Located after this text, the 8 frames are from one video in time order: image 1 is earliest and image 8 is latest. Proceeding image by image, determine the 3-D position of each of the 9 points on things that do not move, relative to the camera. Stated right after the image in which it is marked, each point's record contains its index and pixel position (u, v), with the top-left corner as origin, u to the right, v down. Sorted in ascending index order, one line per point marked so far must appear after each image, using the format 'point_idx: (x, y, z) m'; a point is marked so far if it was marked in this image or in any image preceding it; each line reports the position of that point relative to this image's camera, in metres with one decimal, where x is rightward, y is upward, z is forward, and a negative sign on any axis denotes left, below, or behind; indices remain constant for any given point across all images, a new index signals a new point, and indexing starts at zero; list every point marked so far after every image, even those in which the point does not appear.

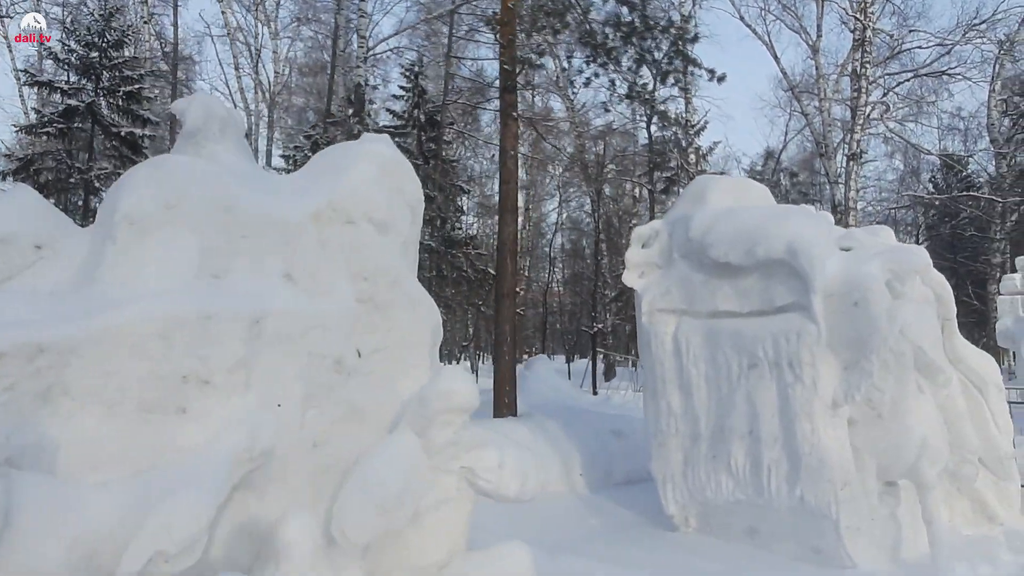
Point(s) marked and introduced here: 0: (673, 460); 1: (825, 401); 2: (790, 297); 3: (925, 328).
0: (+1.4, -1.5, +5.9) m
1: (+2.3, -0.8, +5.0) m
2: (+2.2, -0.1, +5.3) m
3: (+3.2, -0.3, +5.2) m
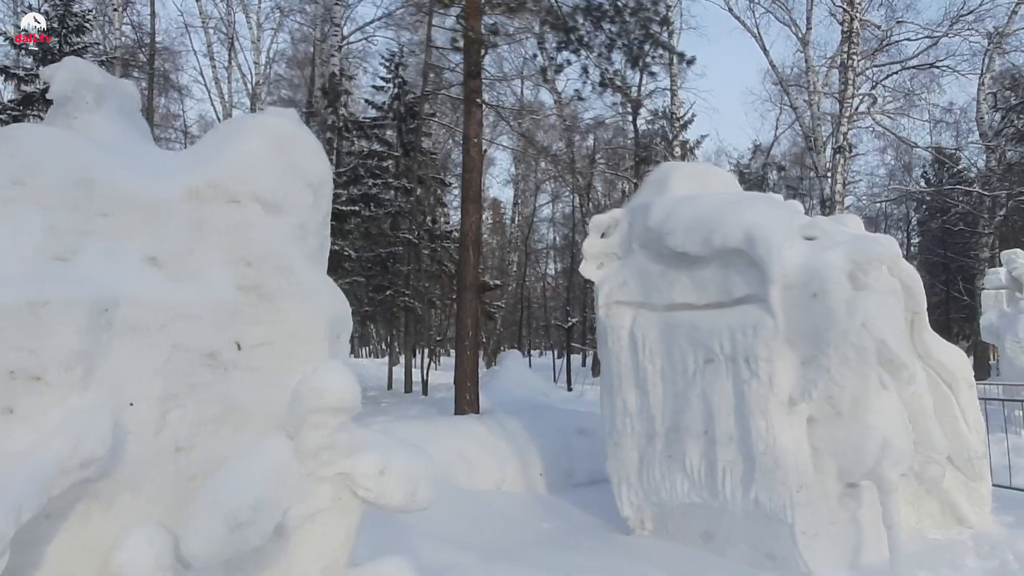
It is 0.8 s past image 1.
0: (+1.0, -1.4, +5.6) m
1: (+1.9, -0.8, +4.7) m
2: (+1.8, 0.0, +5.1) m
3: (+2.8, -0.2, +4.9) m
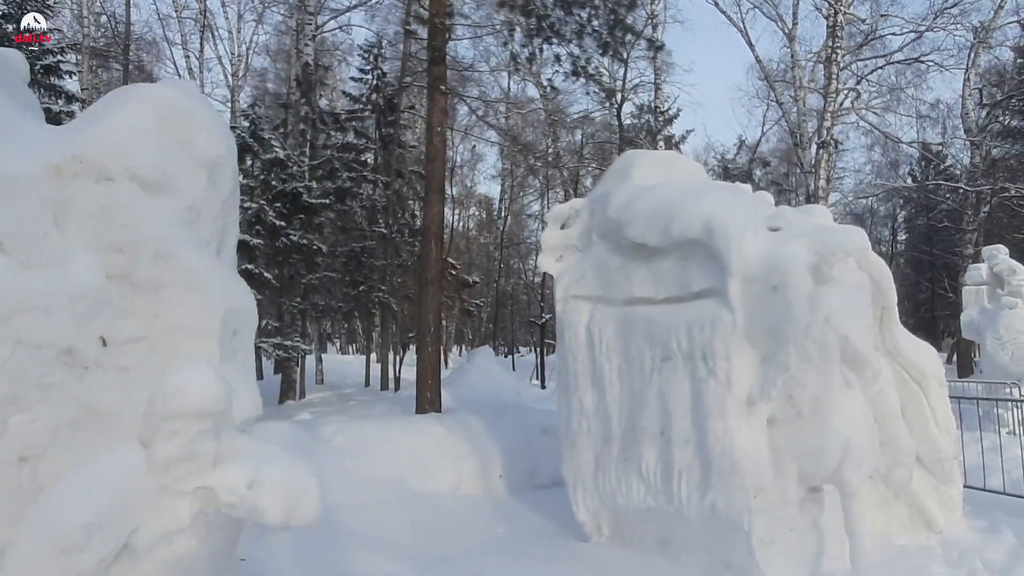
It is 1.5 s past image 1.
0: (+0.6, -1.4, +5.4) m
1: (+1.5, -0.7, +4.5) m
2: (+1.4, 0.0, +4.8) m
3: (+2.4, -0.2, +4.6) m
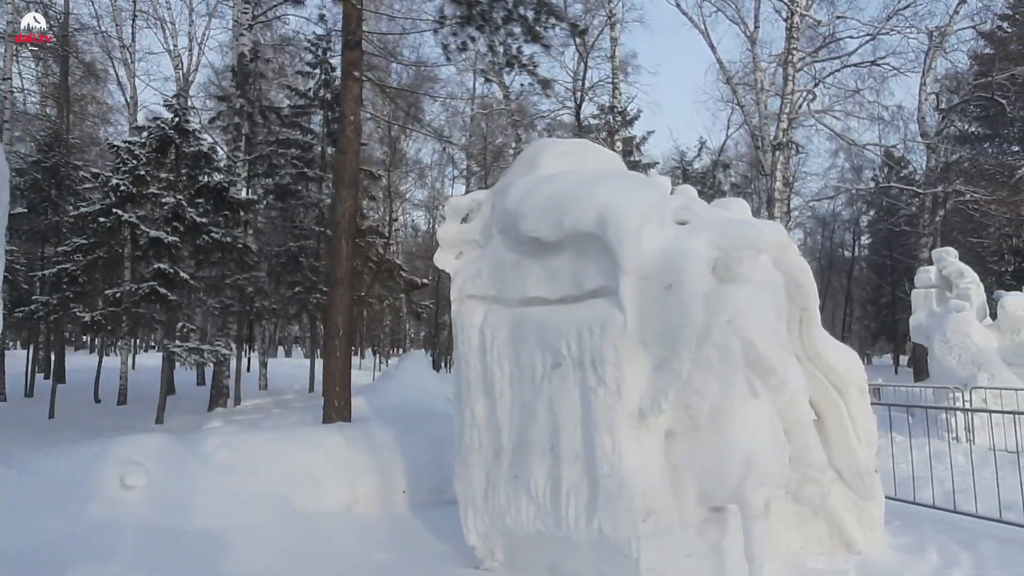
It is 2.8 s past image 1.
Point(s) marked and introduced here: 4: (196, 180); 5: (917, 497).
0: (-0.3, -1.4, +4.9) m
1: (+0.7, -0.7, +4.0) m
2: (+0.6, +0.1, +4.3) m
3: (+1.6, -0.2, +4.2) m
4: (-6.0, +2.0, +12.6) m
5: (+3.9, -2.0, +6.4) m
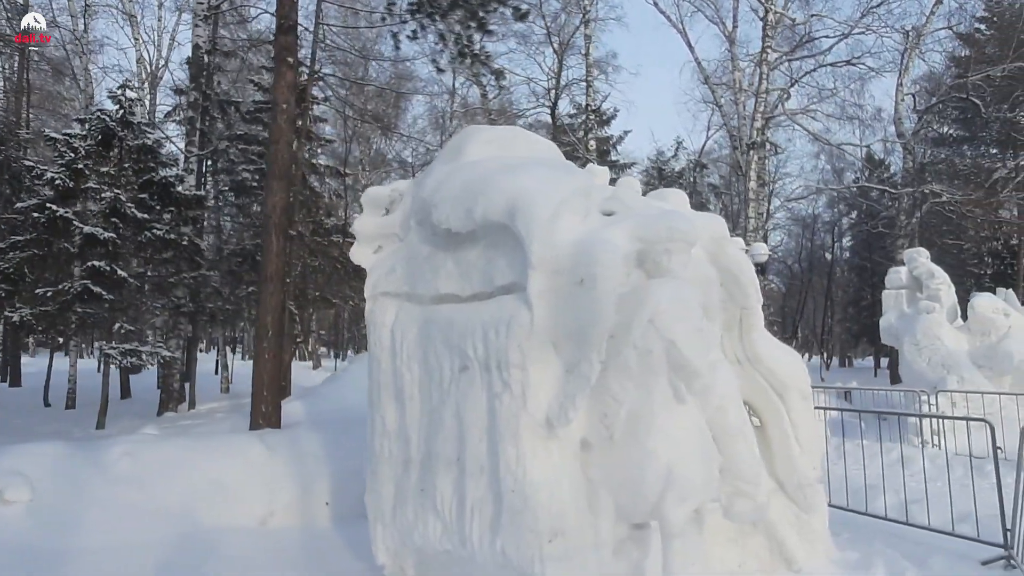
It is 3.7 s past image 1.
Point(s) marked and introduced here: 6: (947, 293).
0: (-0.8, -1.4, +4.5) m
1: (+0.1, -0.7, +3.6) m
2: (0.0, +0.1, +3.9) m
3: (+1.0, -0.2, +3.8) m
4: (-6.7, +2.0, +12.1) m
5: (+3.2, -2.0, +6.1) m
6: (+8.3, -0.1, +12.8) m
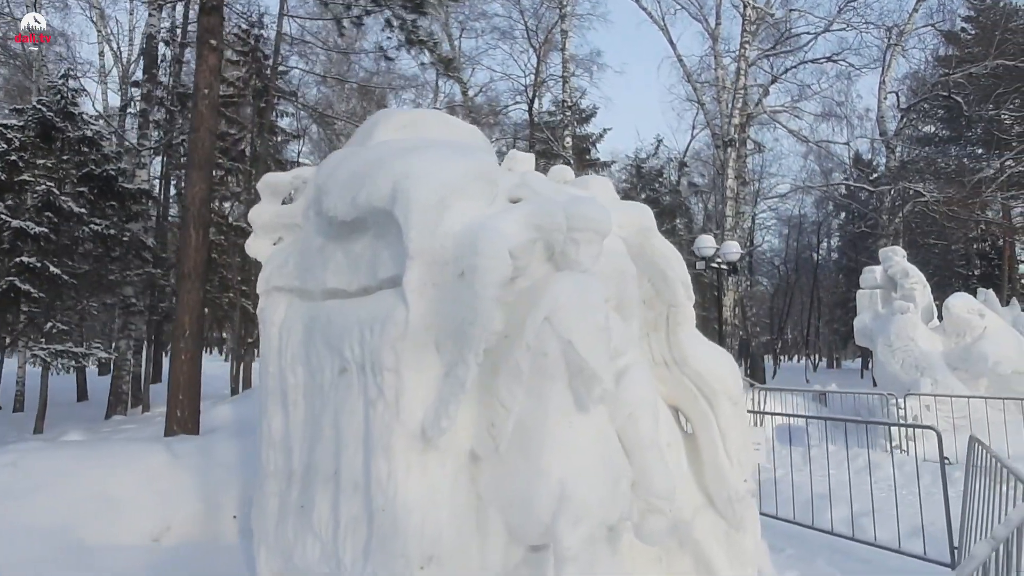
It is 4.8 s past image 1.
0: (-1.5, -1.3, +4.0) m
1: (-0.5, -0.7, +3.2) m
2: (-0.6, +0.1, +3.5) m
3: (+0.4, -0.1, +3.4) m
4: (-7.4, +2.1, +11.6) m
5: (+2.6, -2.0, +5.7) m
6: (+7.6, -0.1, +12.4) m
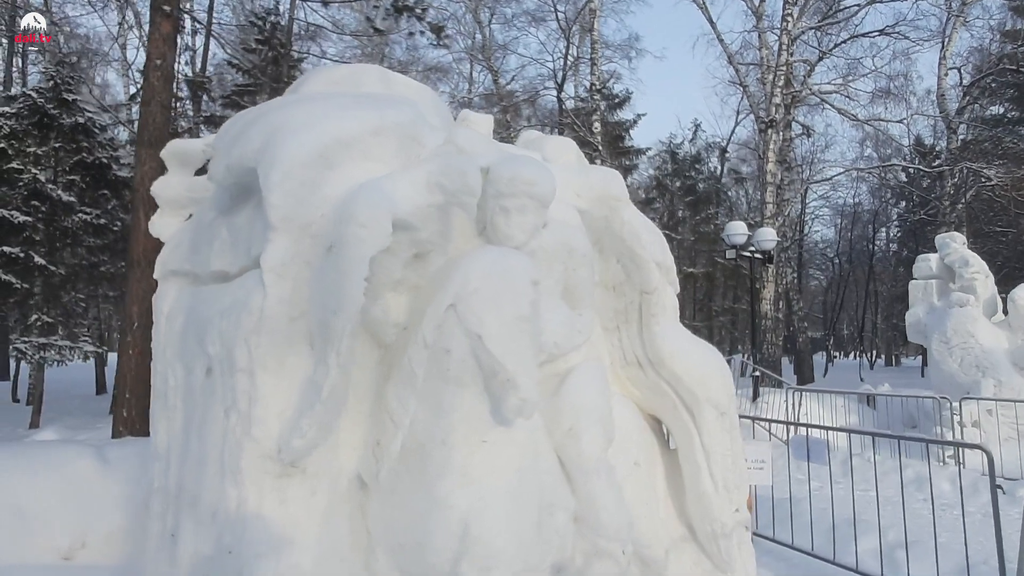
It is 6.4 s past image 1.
0: (-1.8, -1.2, +3.4) m
1: (-0.9, -0.6, +2.5) m
2: (-1.0, +0.2, +2.8) m
3: (0.0, 0.0, +2.6) m
4: (-7.2, +2.2, +11.3) m
5: (+2.4, -1.9, +4.8) m
6: (+7.8, +0.1, +11.1) m
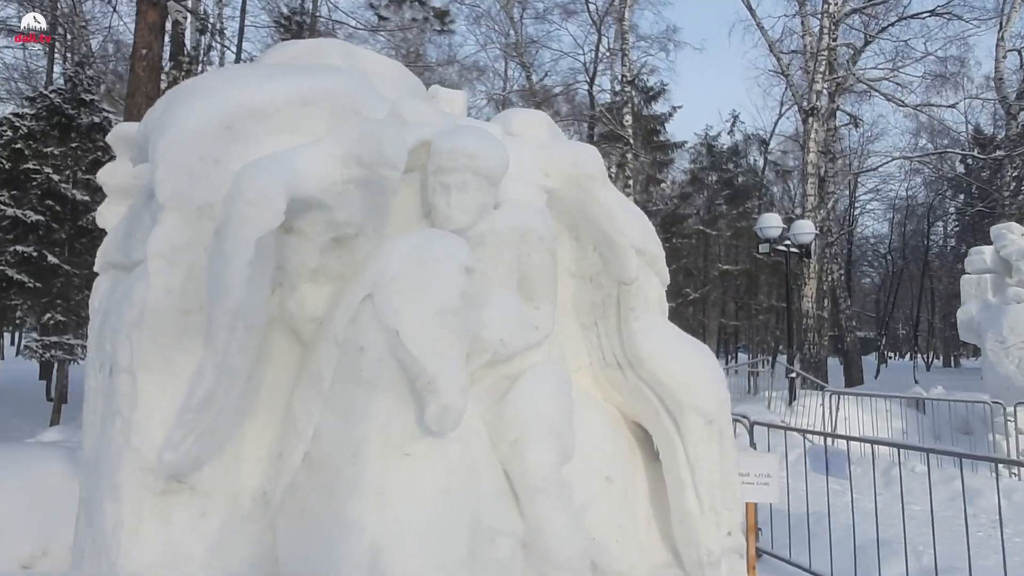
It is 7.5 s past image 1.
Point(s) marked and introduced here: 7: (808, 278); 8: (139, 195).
0: (-2.0, -1.2, +3.1) m
1: (-1.1, -0.5, +2.2) m
2: (-1.3, +0.2, +2.5) m
3: (-0.3, 0.0, +2.2) m
4: (-6.8, +2.2, +11.4) m
5: (+2.3, -1.8, +4.2) m
6: (+8.1, +0.2, +10.2) m
7: (+6.7, +0.2, +15.2) m
8: (-1.8, +0.5, +3.2) m
